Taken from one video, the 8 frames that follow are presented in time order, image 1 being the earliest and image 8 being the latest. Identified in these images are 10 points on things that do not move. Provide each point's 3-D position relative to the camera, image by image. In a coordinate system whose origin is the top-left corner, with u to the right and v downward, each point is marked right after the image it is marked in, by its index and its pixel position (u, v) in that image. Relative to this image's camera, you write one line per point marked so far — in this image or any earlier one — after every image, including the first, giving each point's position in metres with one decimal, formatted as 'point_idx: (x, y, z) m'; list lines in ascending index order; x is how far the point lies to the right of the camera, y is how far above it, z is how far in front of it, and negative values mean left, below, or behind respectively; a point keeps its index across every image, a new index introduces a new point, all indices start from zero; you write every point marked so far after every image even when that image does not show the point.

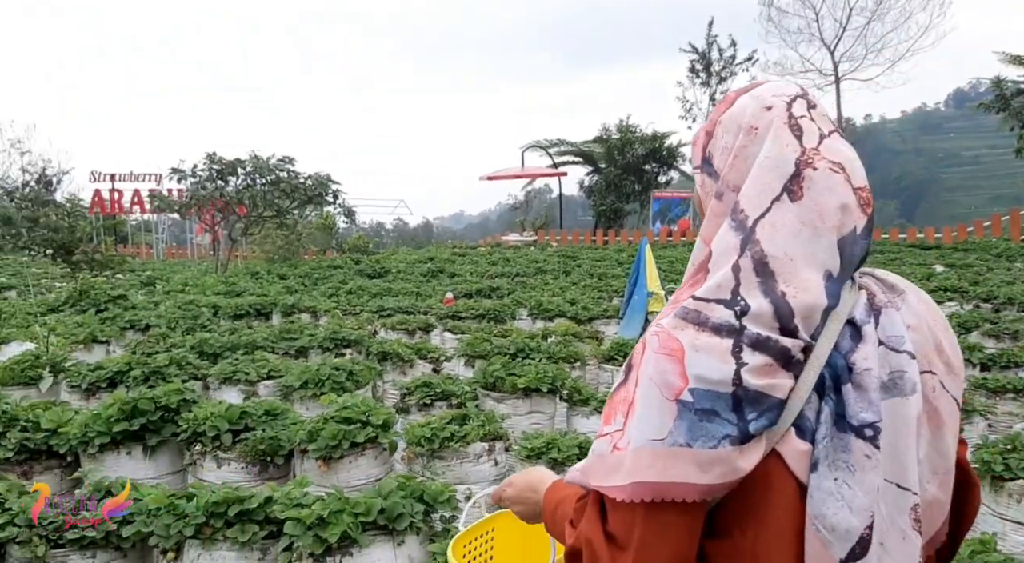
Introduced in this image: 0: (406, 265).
0: (-2.4, +0.4, +17.8) m
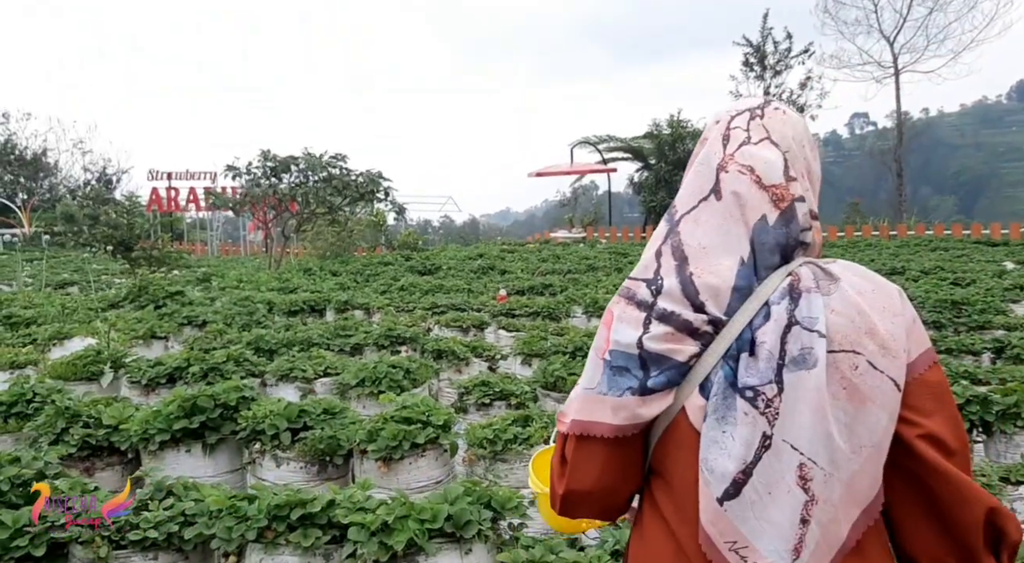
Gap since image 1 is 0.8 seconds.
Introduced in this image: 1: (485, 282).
0: (-1.3, +0.4, +17.7) m
1: (-0.5, 0.0, +13.1) m
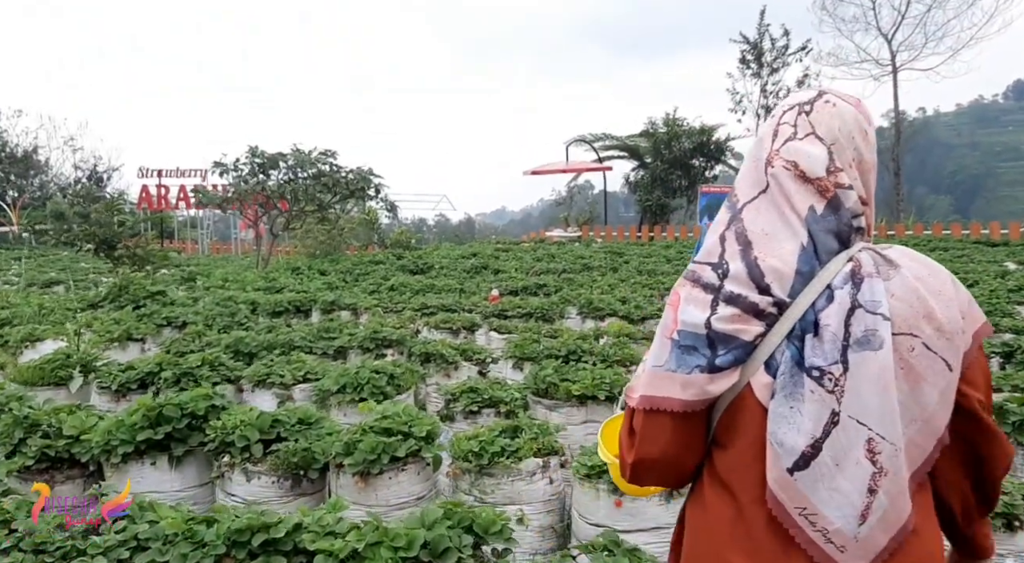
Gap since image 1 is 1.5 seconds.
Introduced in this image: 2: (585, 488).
0: (-1.4, +0.5, +17.5) m
1: (-0.6, 0.0, +12.8) m
2: (+0.4, -1.0, +3.9) m
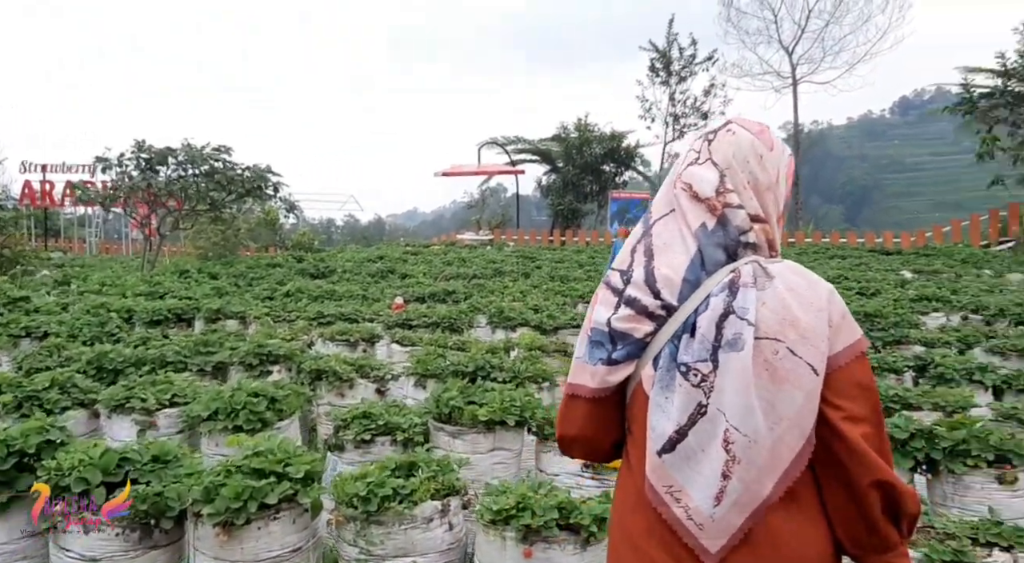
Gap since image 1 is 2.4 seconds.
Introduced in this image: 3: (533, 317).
0: (-3.4, +0.4, +16.7) m
1: (-2.0, -0.1, +12.1) m
2: (-0.1, -1.1, +3.4) m
3: (+0.2, -0.4, +8.5) m
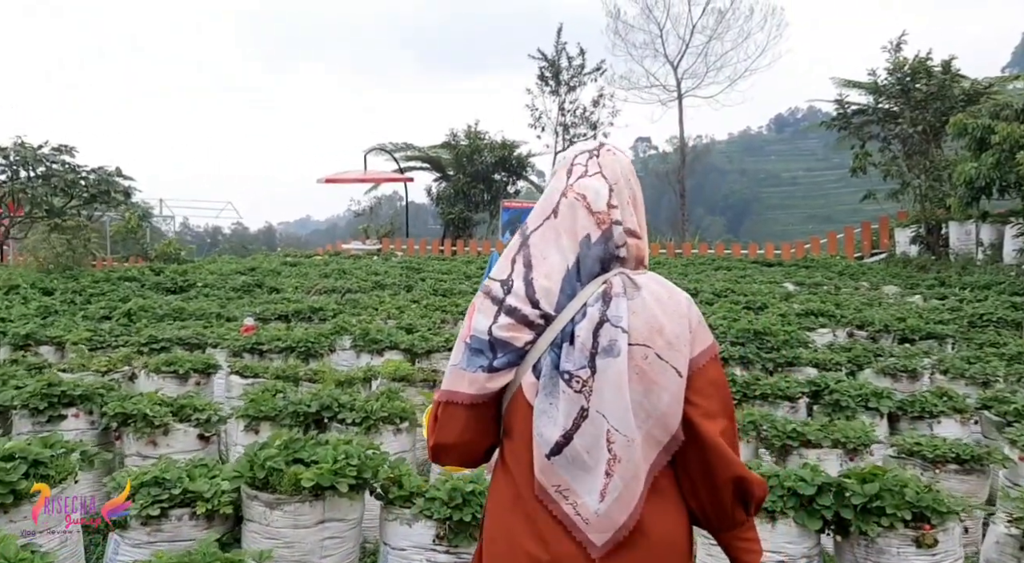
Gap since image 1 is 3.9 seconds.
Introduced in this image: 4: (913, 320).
0: (-5.7, +0.1, +15.2) m
1: (-3.8, -0.3, +10.9) m
2: (-0.7, -1.2, +2.5) m
3: (-1.0, -0.6, +7.6) m
4: (+5.0, -0.5, +9.9) m
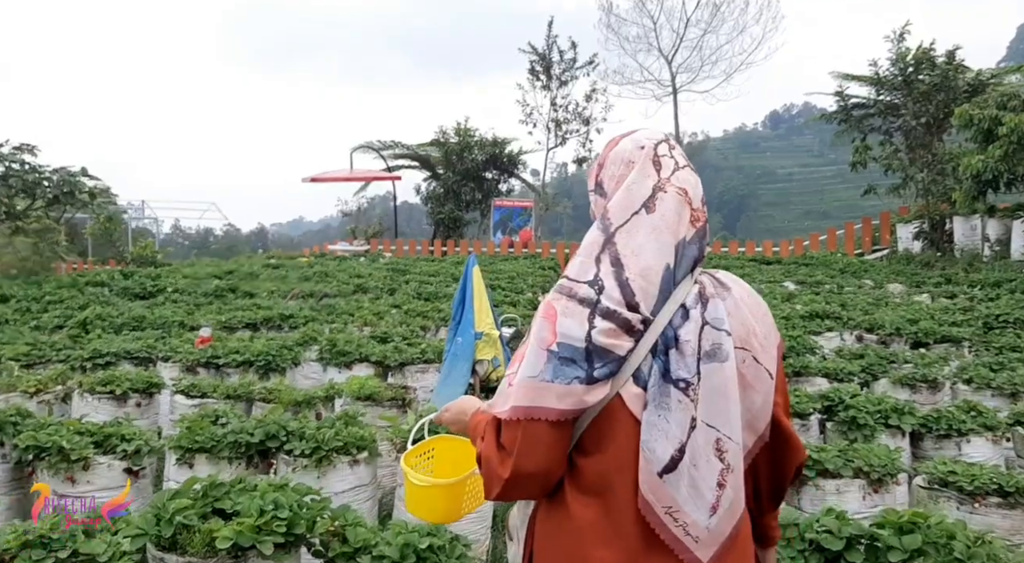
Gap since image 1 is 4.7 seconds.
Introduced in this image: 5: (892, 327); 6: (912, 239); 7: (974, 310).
0: (-5.9, 0.0, +14.6) m
1: (-3.9, -0.4, +10.3) m
2: (-0.8, -1.3, +1.8) m
3: (-1.2, -0.6, +6.9) m
4: (+4.8, -0.5, +9.2) m
5: (+4.3, -0.5, +8.9) m
6: (+9.9, +1.1, +19.5) m
7: (+6.2, -0.4, +10.6) m
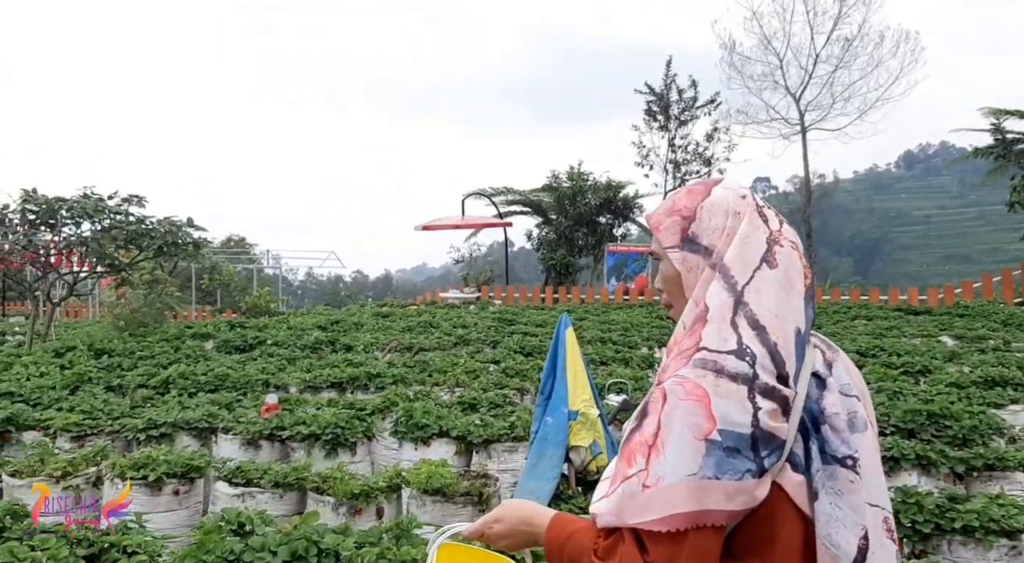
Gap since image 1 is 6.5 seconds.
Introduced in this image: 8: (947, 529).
0: (-3.9, -0.9, +14.2) m
1: (-2.6, -1.1, +9.6) m
2: (-0.8, -1.4, +0.8) m
3: (-0.4, -1.1, +5.9) m
4: (+5.9, -1.1, +7.3) m
5: (+5.3, -1.1, +7.1) m
6: (+12.4, -0.1, +16.8) m
7: (+7.5, -1.0, +8.5) m
8: (+2.3, -1.3, +4.2) m
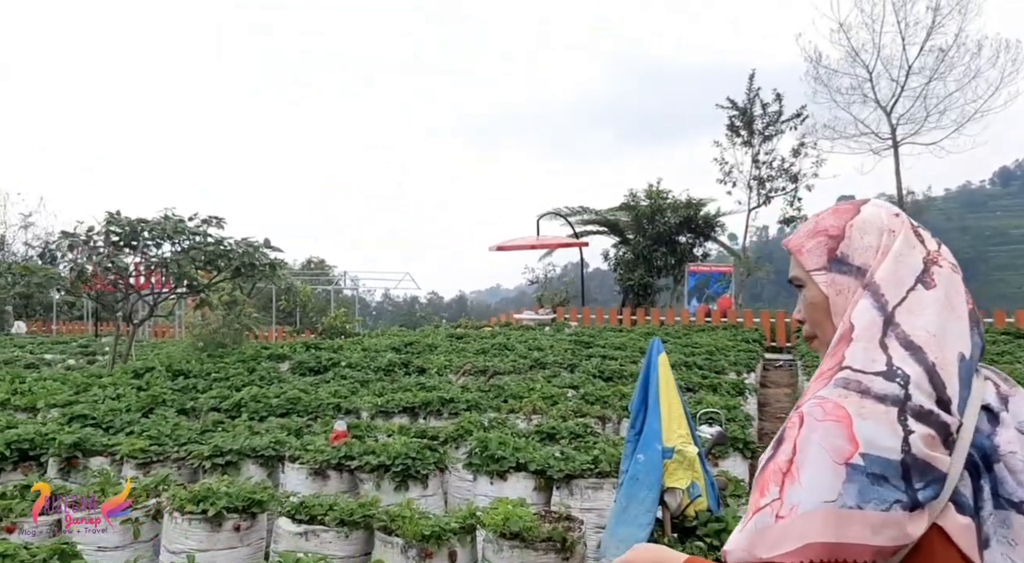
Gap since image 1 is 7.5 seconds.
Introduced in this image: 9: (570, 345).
0: (-2.6, -1.3, +14.0) m
1: (-1.7, -1.3, +9.4) m
2: (-0.7, -1.4, +0.4) m
3: (+0.2, -1.2, +5.5) m
4: (+6.6, -1.2, +6.3) m
5: (+6.0, -1.2, +6.1) m
6: (+14.0, -0.5, +15.1) m
7: (+8.3, -1.2, +7.3) m
8: (+2.7, -1.4, +3.5) m
9: (+1.2, -1.3, +16.4) m
